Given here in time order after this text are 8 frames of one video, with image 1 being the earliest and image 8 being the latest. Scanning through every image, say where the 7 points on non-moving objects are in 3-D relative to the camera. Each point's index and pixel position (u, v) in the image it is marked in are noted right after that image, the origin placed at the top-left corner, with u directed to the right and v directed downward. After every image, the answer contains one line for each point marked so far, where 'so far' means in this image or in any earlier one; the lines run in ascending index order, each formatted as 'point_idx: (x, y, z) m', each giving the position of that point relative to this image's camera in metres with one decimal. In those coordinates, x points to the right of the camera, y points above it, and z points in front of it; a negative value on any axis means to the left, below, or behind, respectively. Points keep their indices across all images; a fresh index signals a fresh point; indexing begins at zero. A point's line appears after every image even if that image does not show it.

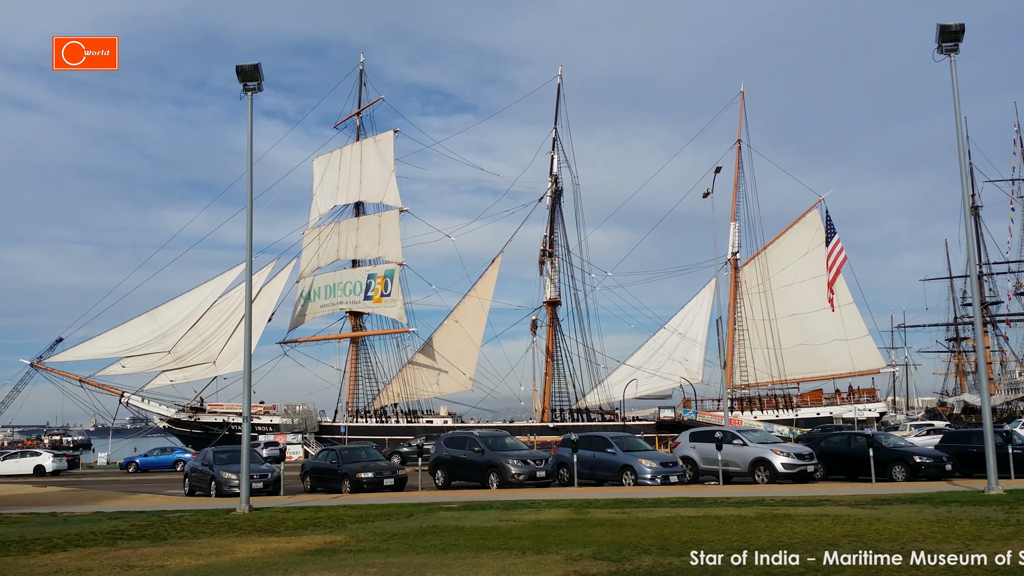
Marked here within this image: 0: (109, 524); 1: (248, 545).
0: (-7.3, -4.3, +15.6) m
1: (-3.7, -3.6, +12.0) m
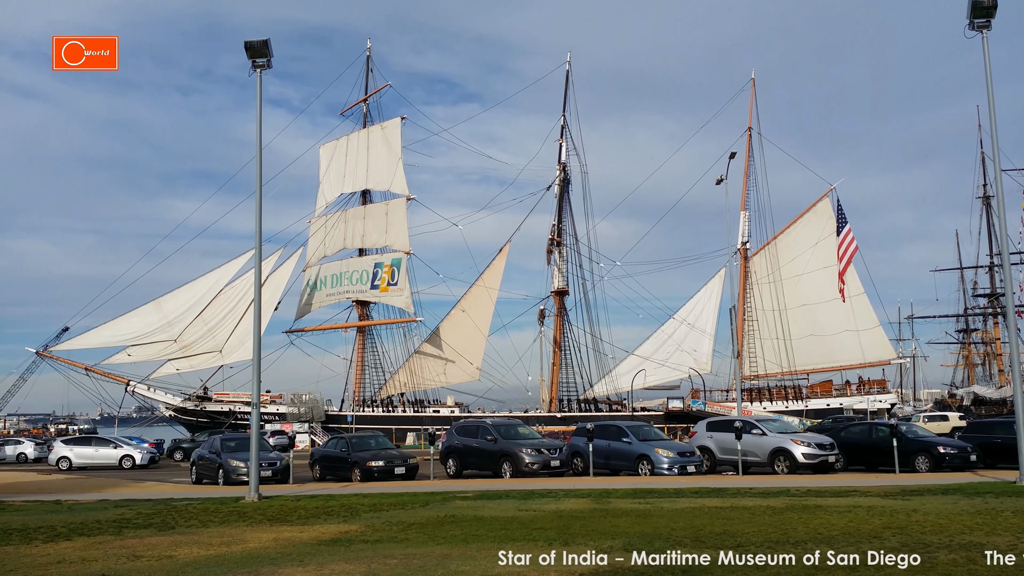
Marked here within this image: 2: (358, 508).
0: (-7.0, -4.0, +15.2) m
1: (-3.4, -3.3, +11.5) m
2: (-2.6, -3.7, +14.4) m
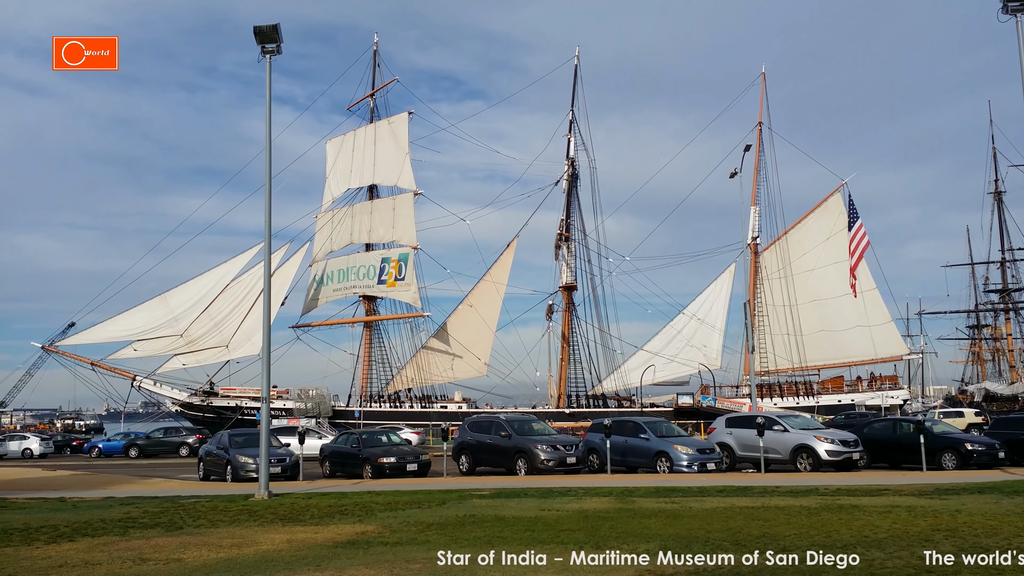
0: (-6.7, -3.8, +14.6) m
1: (-3.1, -3.2, +10.9) m
2: (-2.3, -3.5, +13.9) m
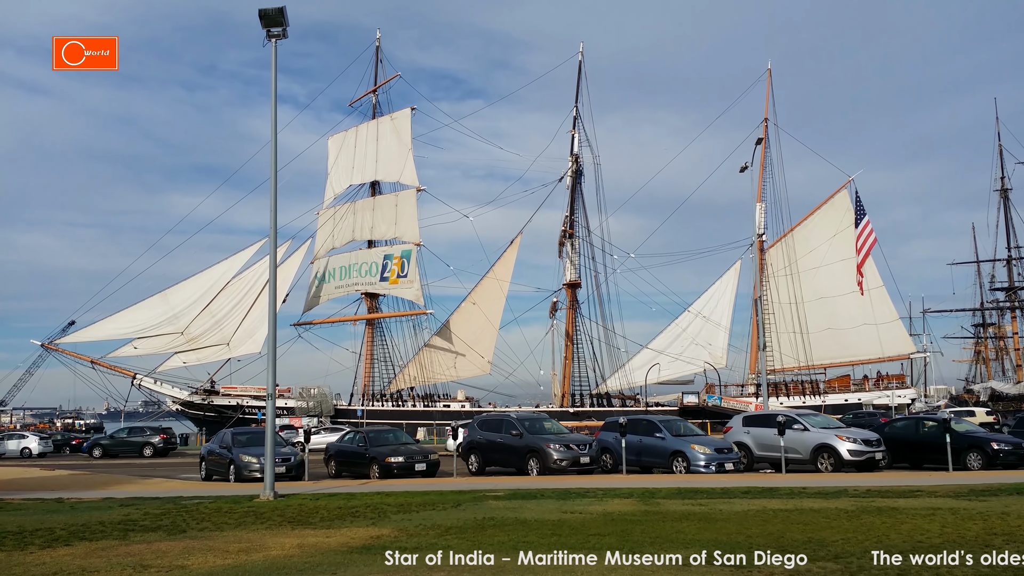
0: (-6.4, -3.7, +14.0) m
1: (-2.8, -3.0, +10.3) m
2: (-2.0, -3.4, +13.2) m
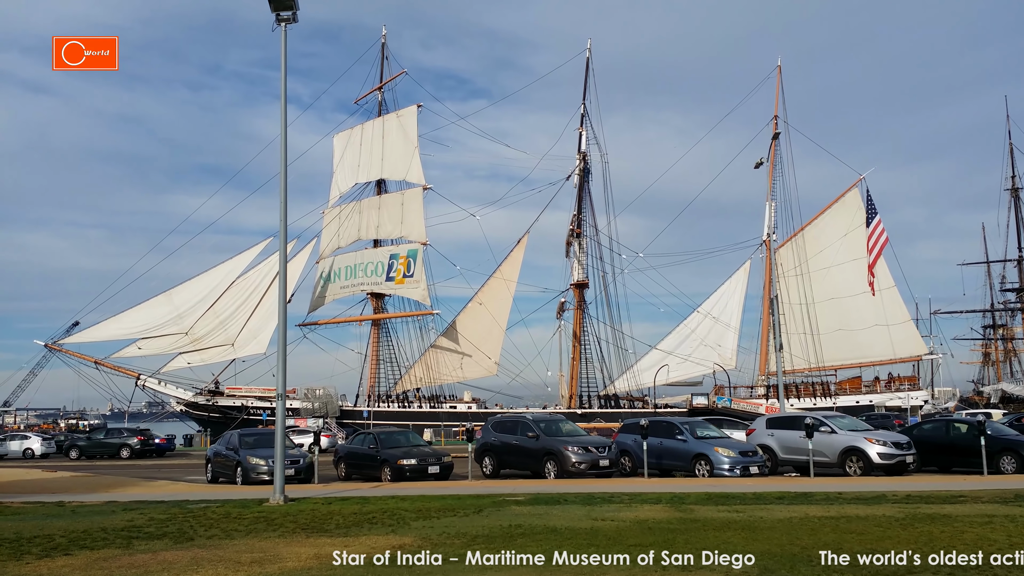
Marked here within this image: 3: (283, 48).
0: (-6.0, -3.6, +13.3) m
1: (-2.4, -2.9, +9.6) m
2: (-1.6, -3.3, +12.5) m
3: (-4.8, +5.0, +17.9) m
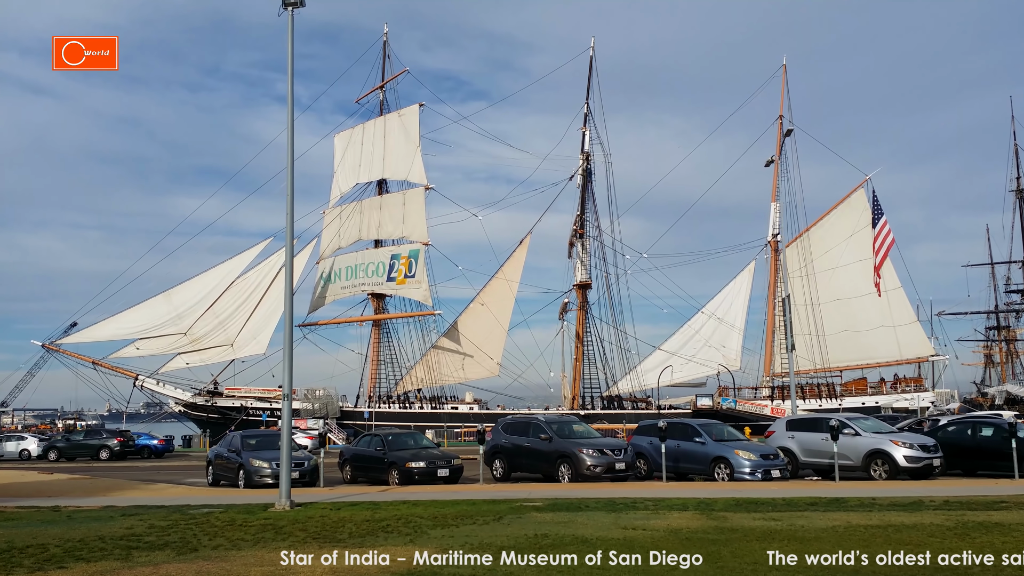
0: (-5.7, -3.5, +12.6) m
1: (-2.1, -2.8, +8.9) m
2: (-1.3, -3.2, +11.8) m
3: (-4.5, +5.1, +17.2) m
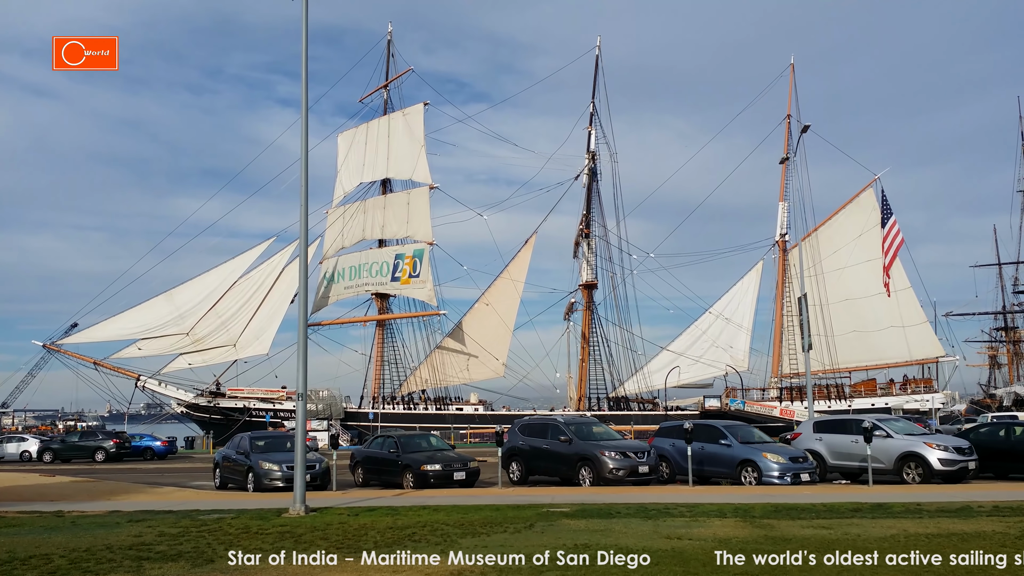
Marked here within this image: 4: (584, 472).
0: (-5.3, -3.4, +11.9) m
1: (-1.7, -2.7, +8.2) m
2: (-0.9, -3.1, +11.1) m
3: (-4.1, +5.2, +16.6) m
4: (+1.6, -4.2, +19.3) m
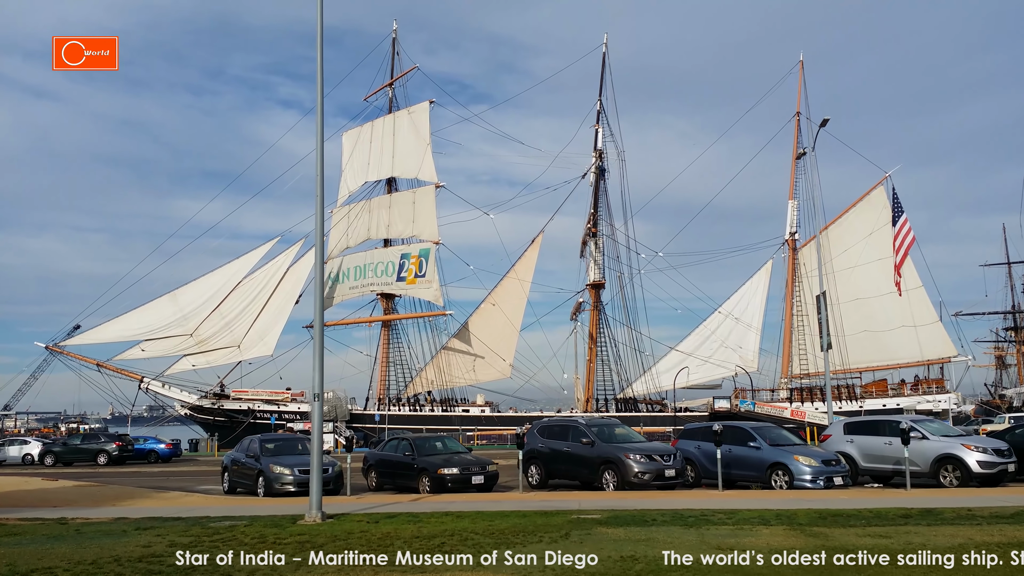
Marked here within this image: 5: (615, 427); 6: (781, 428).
0: (-4.9, -3.3, +11.2) m
1: (-1.3, -2.6, +7.5) m
2: (-0.4, -3.0, +10.4) m
3: (-3.6, +5.2, +15.9) m
4: (+2.1, -4.1, +18.6) m
5: (+2.4, -3.2, +20.0) m
6: (+6.1, -3.2, +19.5) m
